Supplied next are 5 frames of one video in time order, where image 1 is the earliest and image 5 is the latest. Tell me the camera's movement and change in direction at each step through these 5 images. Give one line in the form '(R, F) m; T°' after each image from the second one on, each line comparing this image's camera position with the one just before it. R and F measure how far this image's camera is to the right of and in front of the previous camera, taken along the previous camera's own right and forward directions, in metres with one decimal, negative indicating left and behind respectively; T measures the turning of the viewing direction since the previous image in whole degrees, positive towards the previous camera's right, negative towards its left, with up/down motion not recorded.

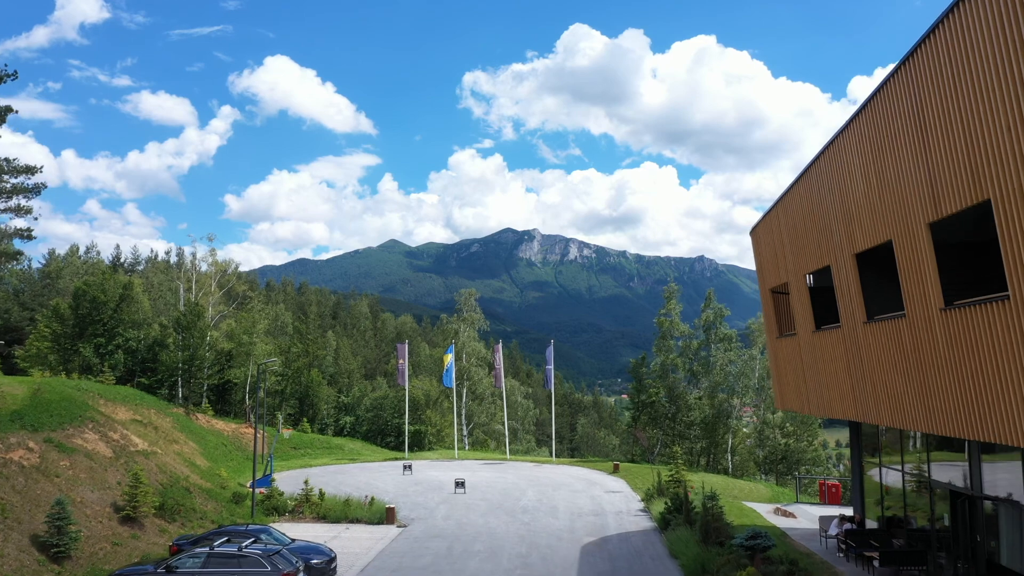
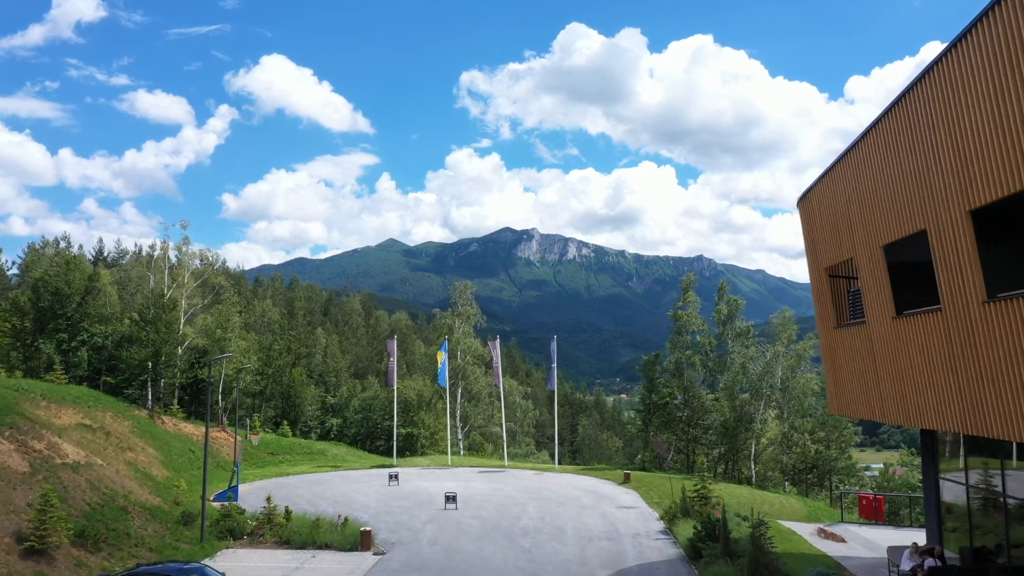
(0.0, +4.7) m; 0°
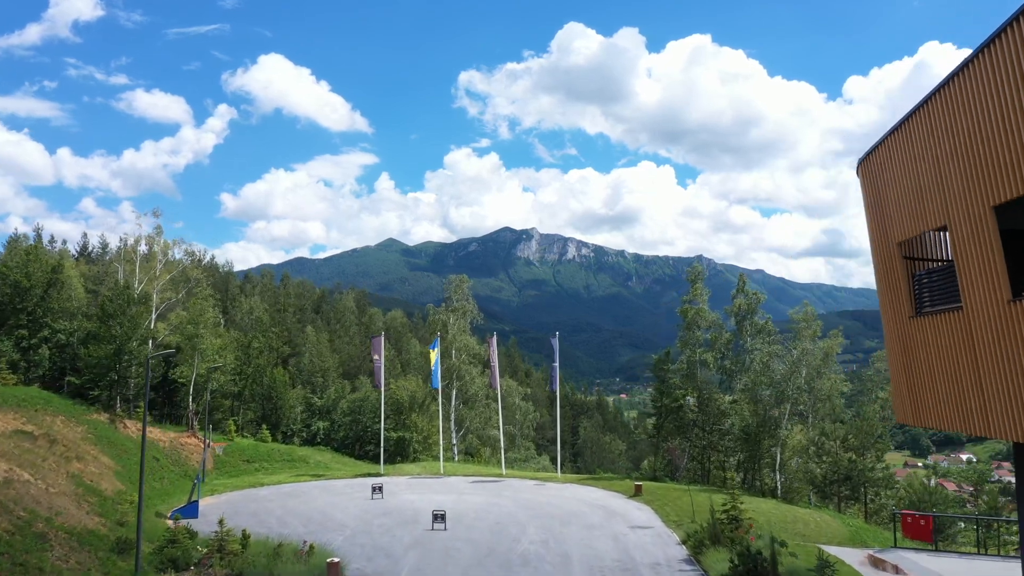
(+0.1, +4.2) m; 0°
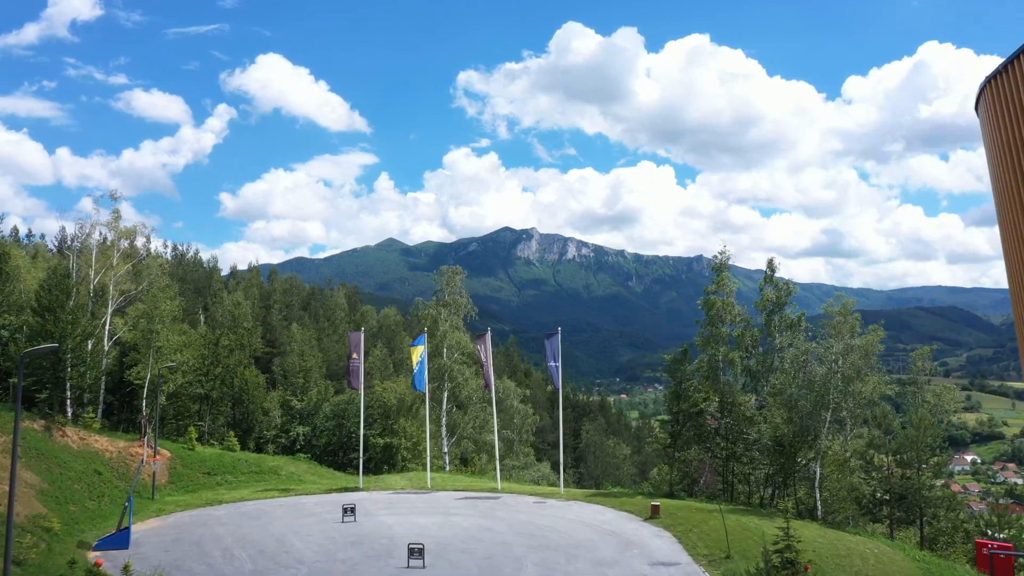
(+0.2, +5.3) m; 0°
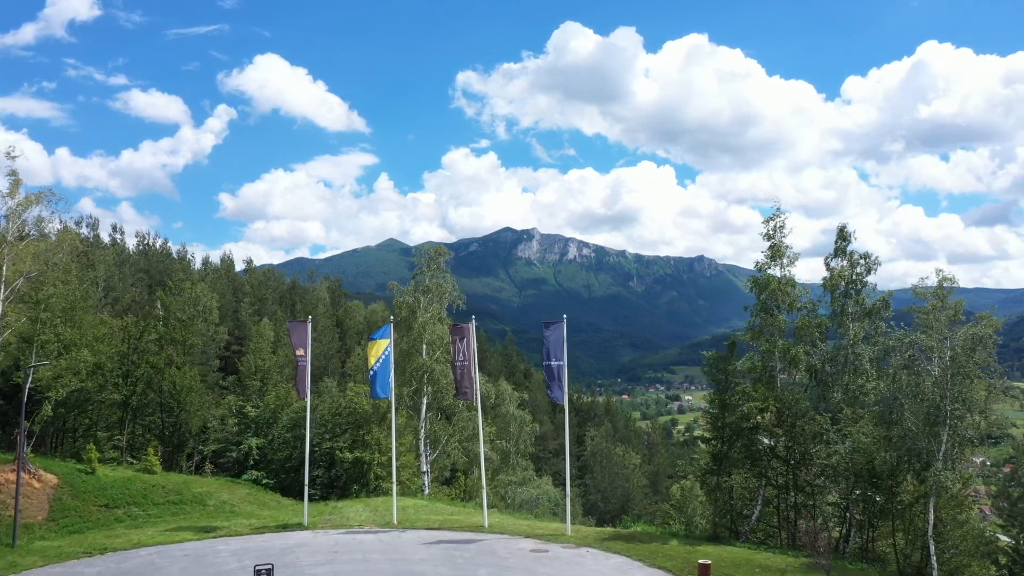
(+0.3, +9.3) m; 0°
